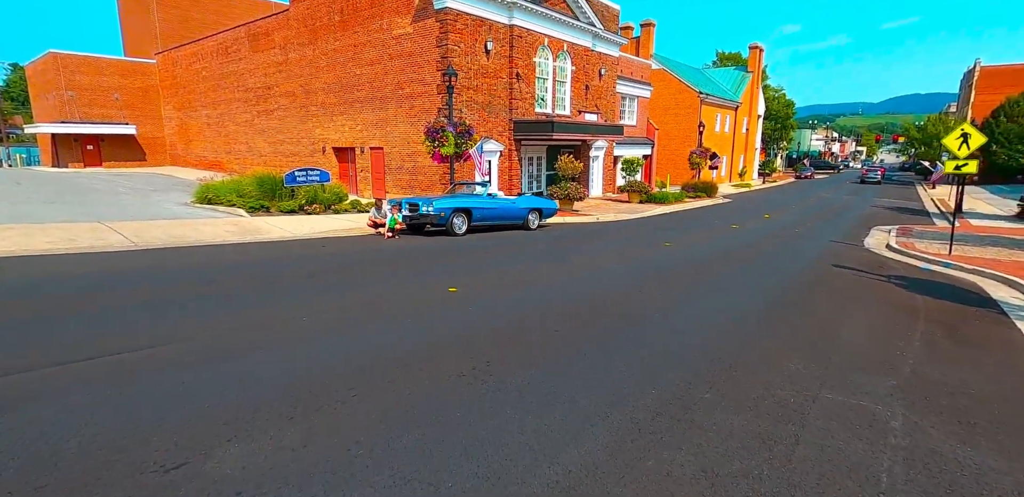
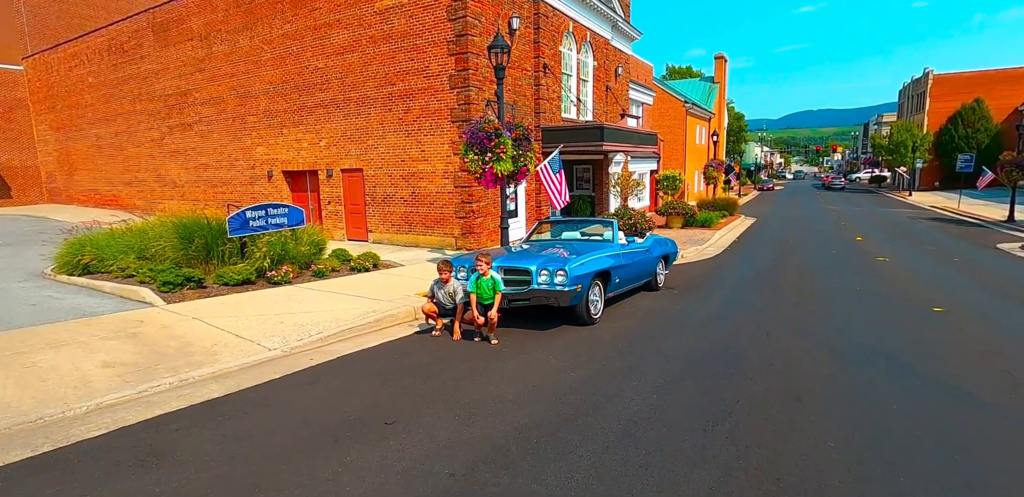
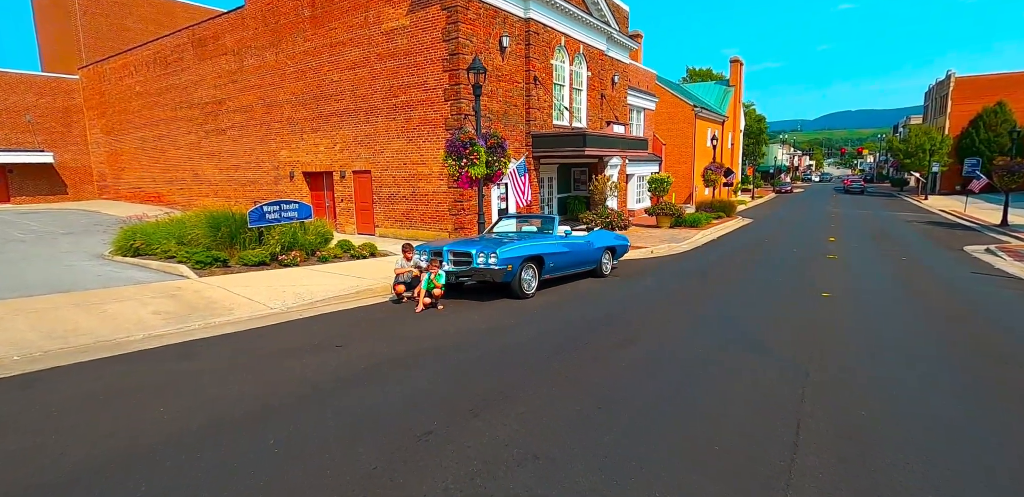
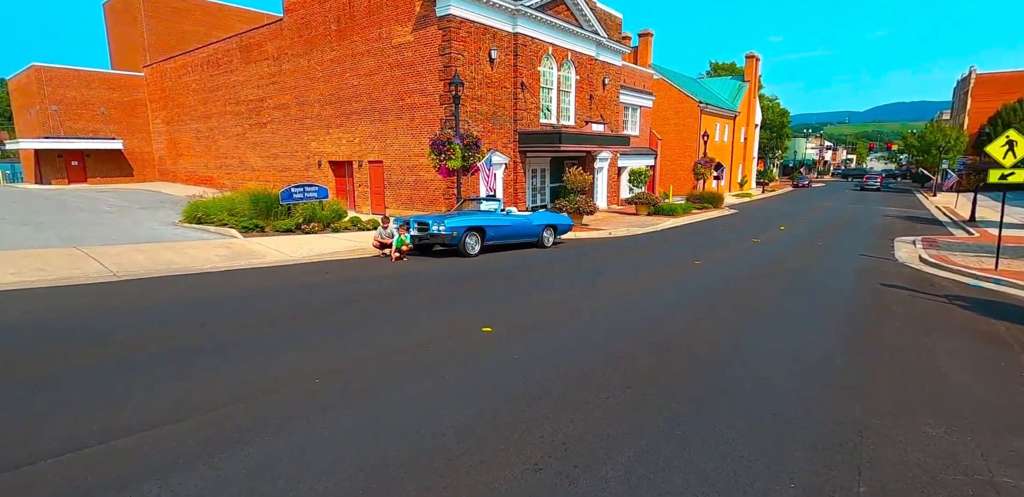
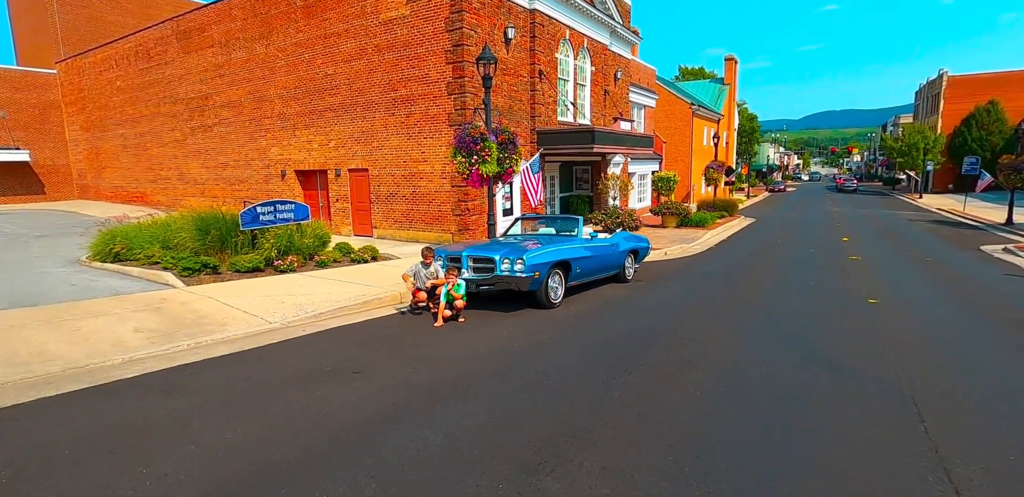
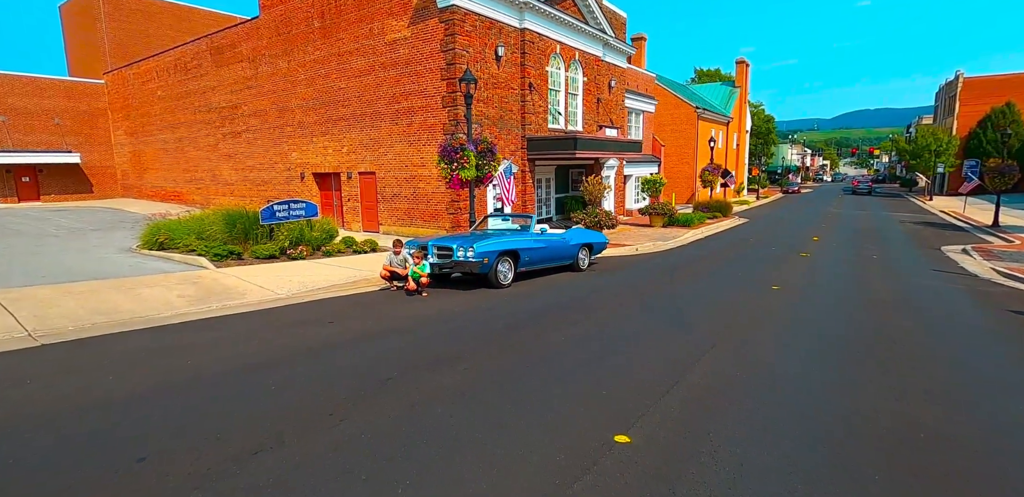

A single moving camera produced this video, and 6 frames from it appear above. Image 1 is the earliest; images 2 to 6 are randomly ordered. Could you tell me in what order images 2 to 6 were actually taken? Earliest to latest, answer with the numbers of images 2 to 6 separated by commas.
4, 6, 3, 5, 2
